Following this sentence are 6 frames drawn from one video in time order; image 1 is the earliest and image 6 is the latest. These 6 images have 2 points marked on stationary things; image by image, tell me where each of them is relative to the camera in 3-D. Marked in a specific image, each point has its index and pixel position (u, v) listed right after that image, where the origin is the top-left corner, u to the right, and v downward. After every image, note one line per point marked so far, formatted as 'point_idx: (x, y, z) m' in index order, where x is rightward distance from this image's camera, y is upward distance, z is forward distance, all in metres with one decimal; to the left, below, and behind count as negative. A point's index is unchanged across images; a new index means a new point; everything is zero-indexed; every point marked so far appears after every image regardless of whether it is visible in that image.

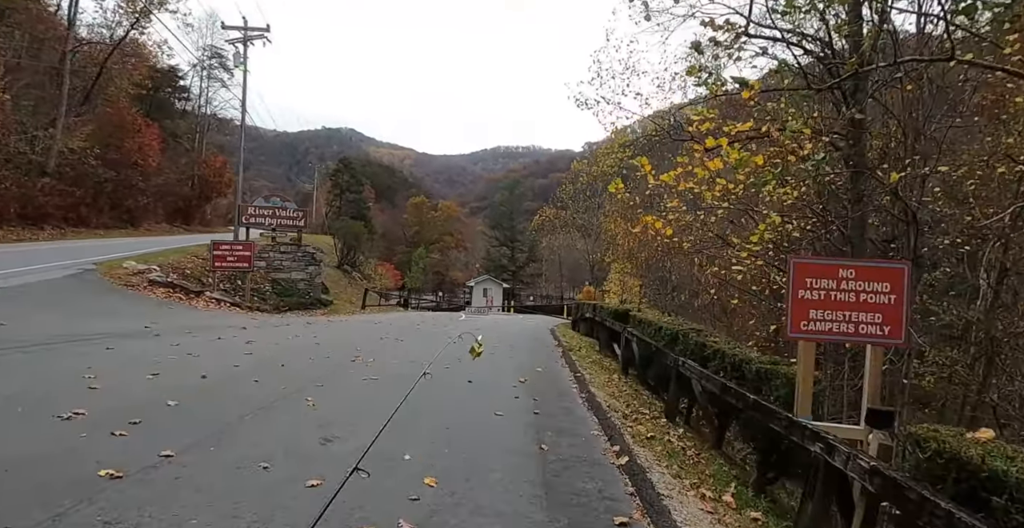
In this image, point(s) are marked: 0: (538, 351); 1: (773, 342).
0: (+0.5, -1.6, +10.7) m
1: (+5.6, -1.7, +12.6) m
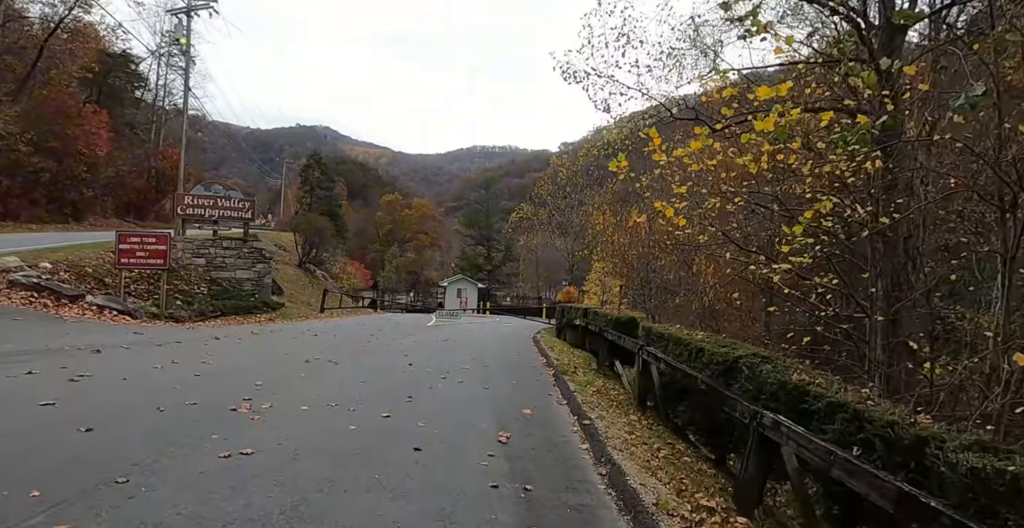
0: (+0.1, -1.6, +8.4) m
1: (+5.2, -1.6, +10.5) m
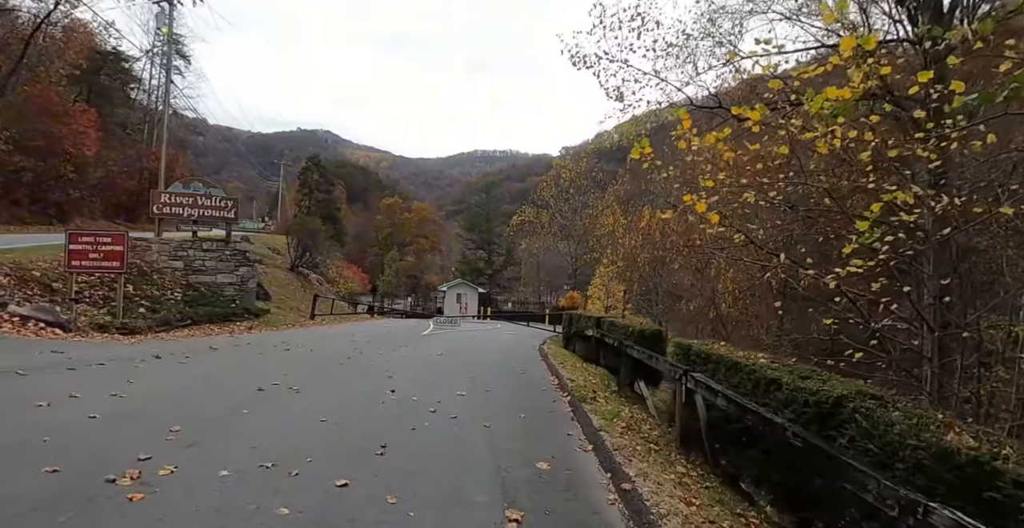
0: (+0.2, -1.6, +7.1) m
1: (+5.3, -1.7, +9.2) m
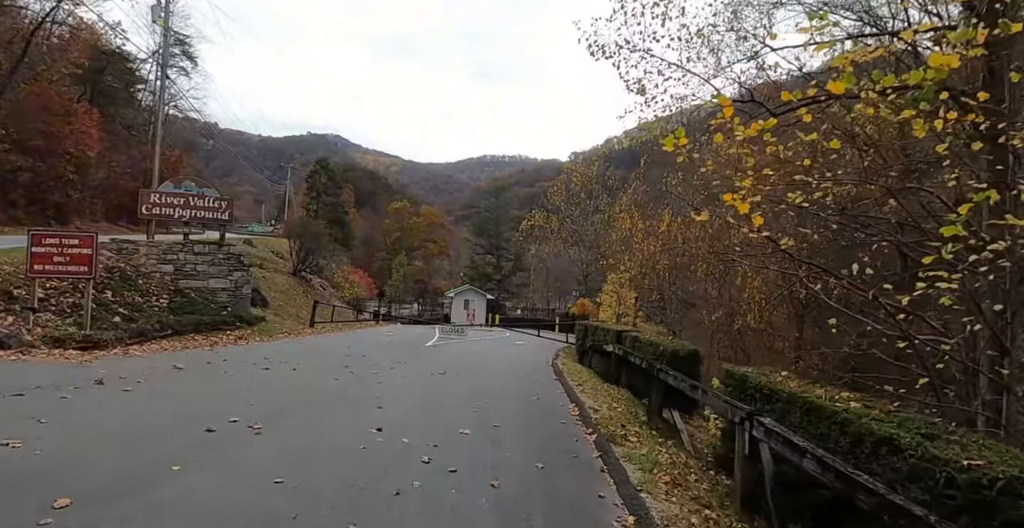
0: (+0.3, -1.7, +6.0) m
1: (+5.4, -1.8, +8.0) m
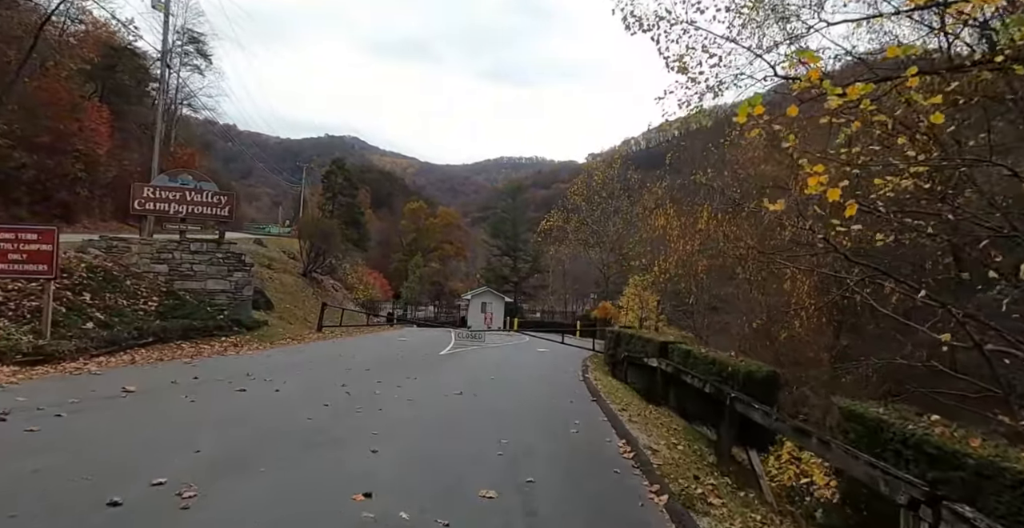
0: (+0.6, -1.7, +4.6) m
1: (+5.7, -1.9, +6.5) m
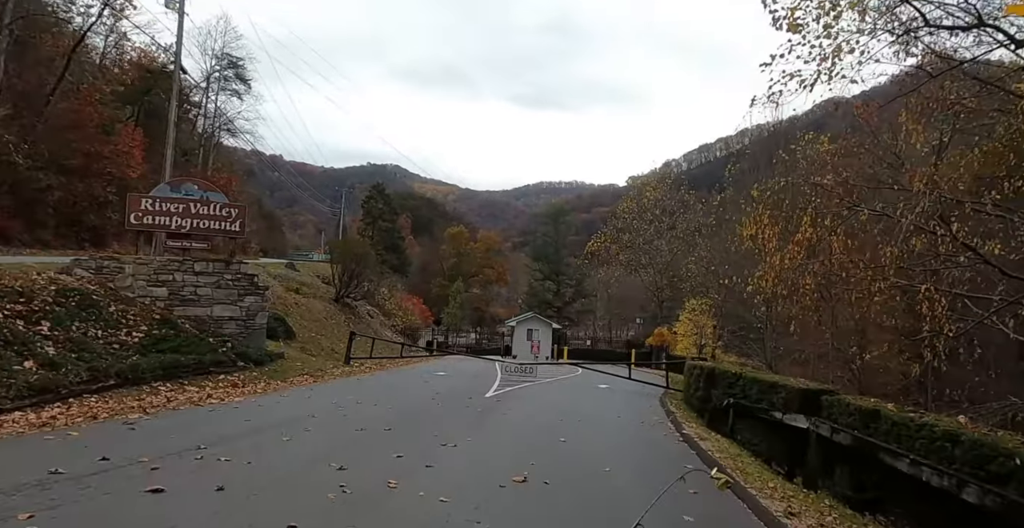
0: (+1.1, -1.7, +2.0) m
1: (+6.4, -1.9, +3.5) m
